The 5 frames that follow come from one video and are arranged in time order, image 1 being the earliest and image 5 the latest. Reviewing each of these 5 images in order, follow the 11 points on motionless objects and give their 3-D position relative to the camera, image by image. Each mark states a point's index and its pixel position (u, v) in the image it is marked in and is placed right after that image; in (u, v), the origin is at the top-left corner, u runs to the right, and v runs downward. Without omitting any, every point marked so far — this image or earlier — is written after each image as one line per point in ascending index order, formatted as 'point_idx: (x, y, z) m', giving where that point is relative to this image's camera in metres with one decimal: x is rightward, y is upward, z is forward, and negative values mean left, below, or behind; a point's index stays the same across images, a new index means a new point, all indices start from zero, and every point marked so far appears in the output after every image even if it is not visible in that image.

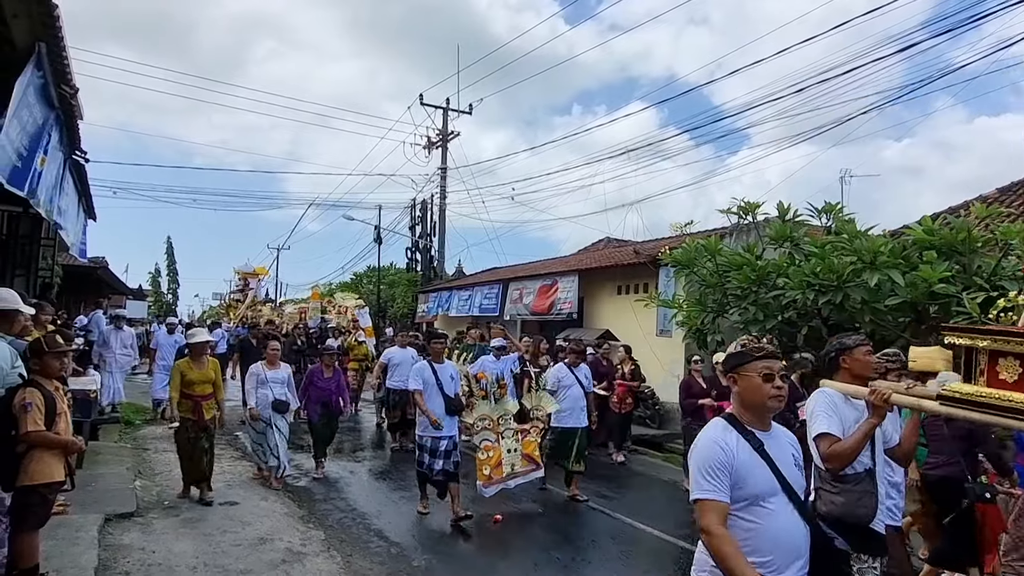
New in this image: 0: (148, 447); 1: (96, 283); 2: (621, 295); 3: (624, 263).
0: (-5.9, -2.7, +16.1) m
1: (-8.7, +0.1, +19.4) m
2: (+2.3, -0.2, +19.4) m
3: (+2.3, +0.5, +18.4) m
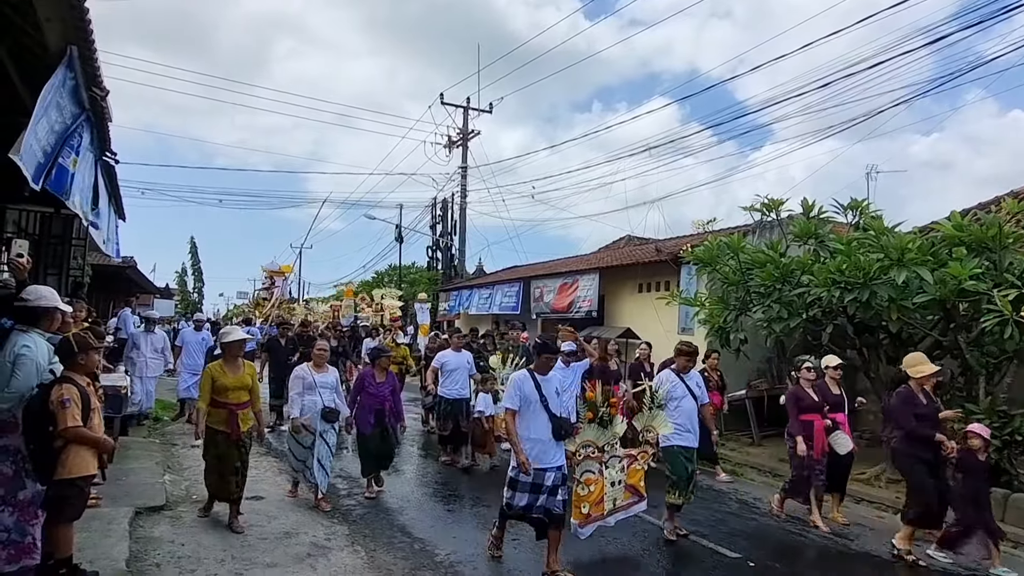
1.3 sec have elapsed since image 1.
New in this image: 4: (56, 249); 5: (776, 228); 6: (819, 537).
0: (-5.5, -2.7, +16.2) m
1: (-8.3, +0.1, +19.6) m
2: (+2.8, -0.1, +19.3) m
3: (+2.7, +0.5, +18.4) m
4: (-6.0, +0.5, +12.0) m
5: (+5.6, +1.3, +19.5) m
6: (+2.4, -1.9, +7.0) m
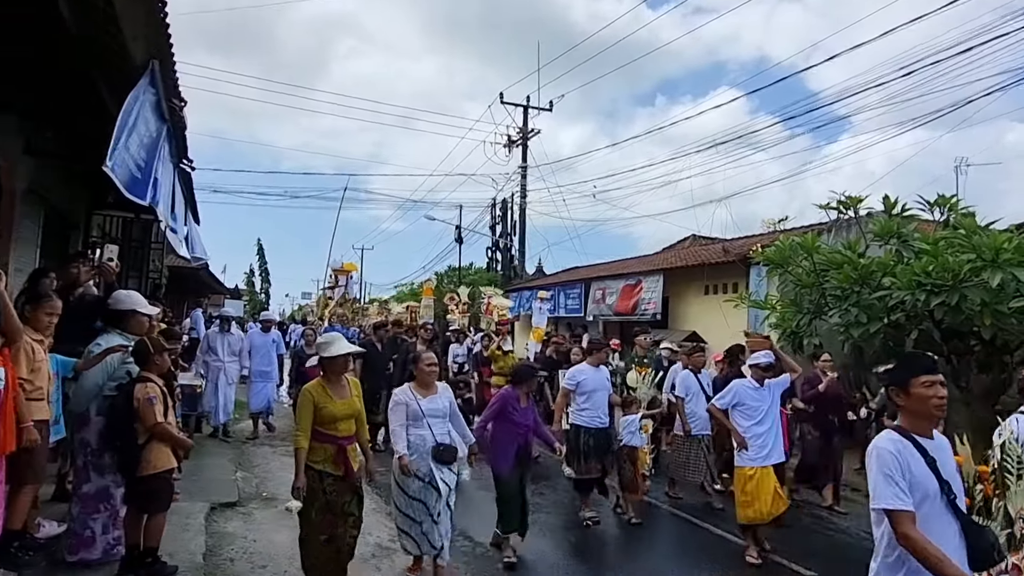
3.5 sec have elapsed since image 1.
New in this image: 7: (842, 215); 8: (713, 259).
0: (-4.5, -2.7, +16.3) m
1: (-7.0, +0.1, +19.8) m
2: (+4.0, -0.1, +18.8) m
3: (+3.9, +0.5, +17.8) m
4: (-5.2, +0.5, +12.1) m
5: (+6.9, +1.2, +18.8) m
6: (+2.8, -1.9, +6.5) m
7: (+6.7, +1.5, +18.8) m
8: (+4.0, +0.6, +18.3) m
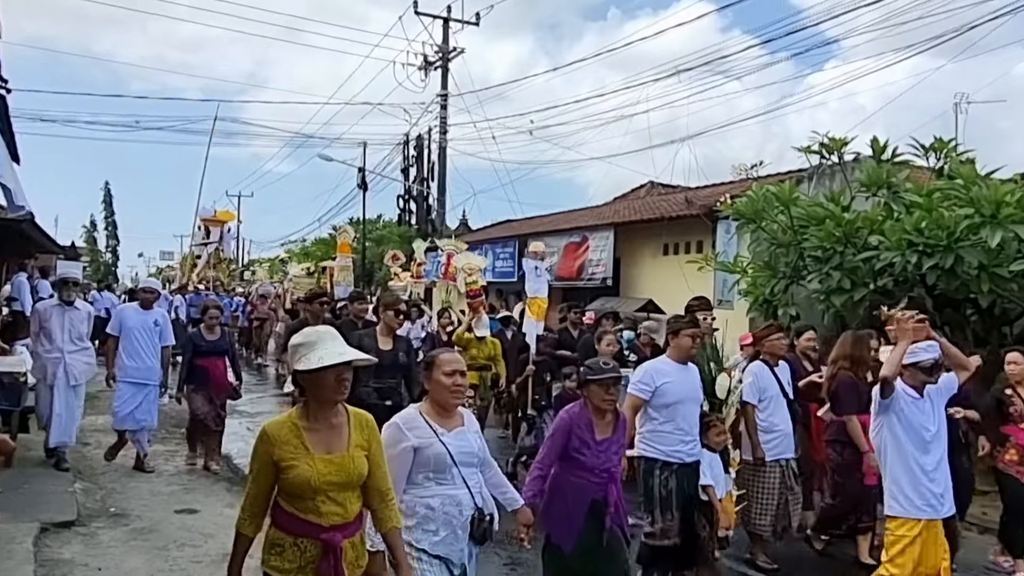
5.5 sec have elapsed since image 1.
0: (-5.7, -2.1, +12.2) m
1: (-8.4, +0.8, +15.5) m
2: (+2.6, +0.5, +15.2) m
3: (+2.6, +1.1, +14.2) m
4: (-6.1, +0.9, +7.8) m
5: (+5.5, +1.9, +15.3) m
6: (+2.2, -1.9, +2.9) m
7: (+5.3, +2.2, +15.3) m
8: (+2.6, +1.2, +14.6) m
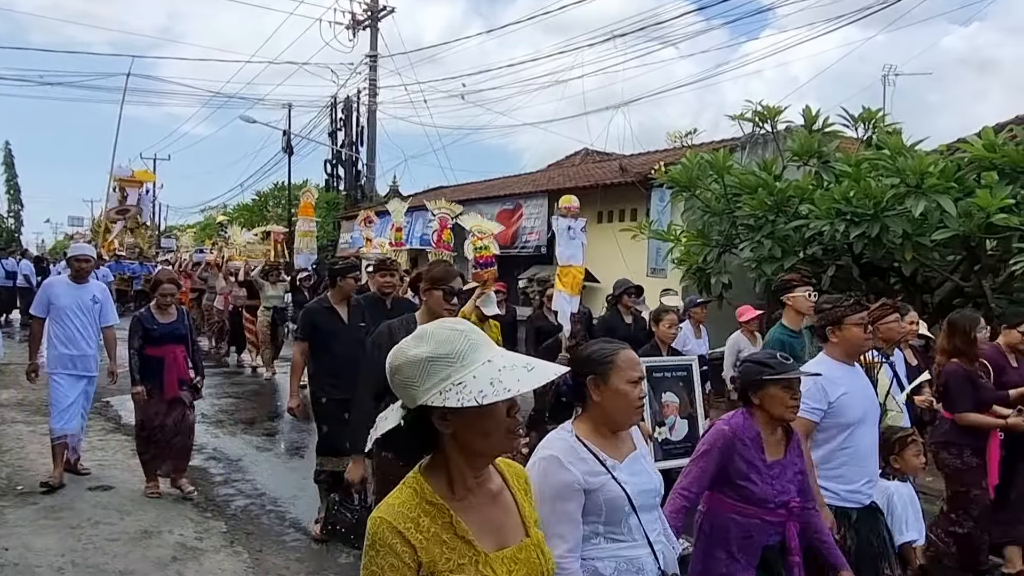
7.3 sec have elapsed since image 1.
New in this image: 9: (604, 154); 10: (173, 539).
0: (-6.5, -1.7, +11.5) m
1: (-9.5, +1.3, +14.4) m
2: (+1.5, +1.1, +15.1) m
3: (+1.5, +1.6, +14.0) m
4: (-6.6, +1.1, +6.9) m
5: (+4.4, +2.4, +15.3) m
6: (+2.2, -1.8, +2.9) m
7: (+4.2, +2.7, +15.4) m
8: (+1.5, +1.7, +14.5) m
9: (+1.7, +2.6, +17.5) m
10: (-2.3, -1.7, +6.2) m
